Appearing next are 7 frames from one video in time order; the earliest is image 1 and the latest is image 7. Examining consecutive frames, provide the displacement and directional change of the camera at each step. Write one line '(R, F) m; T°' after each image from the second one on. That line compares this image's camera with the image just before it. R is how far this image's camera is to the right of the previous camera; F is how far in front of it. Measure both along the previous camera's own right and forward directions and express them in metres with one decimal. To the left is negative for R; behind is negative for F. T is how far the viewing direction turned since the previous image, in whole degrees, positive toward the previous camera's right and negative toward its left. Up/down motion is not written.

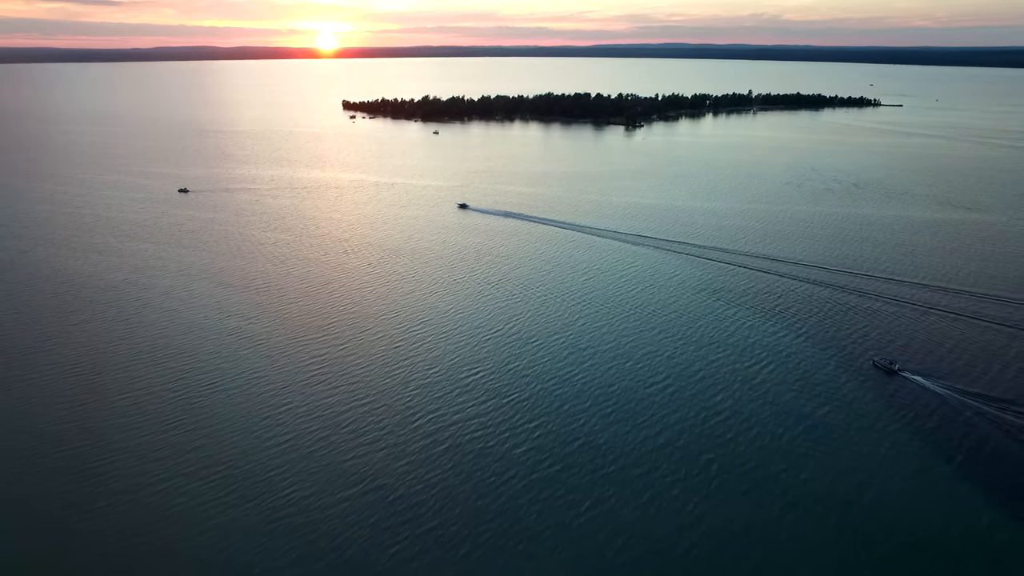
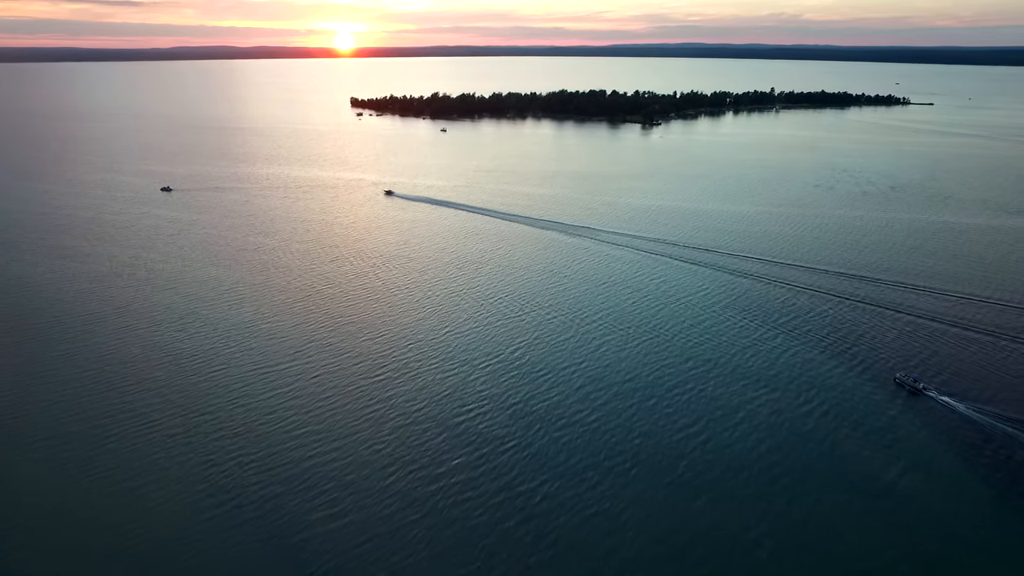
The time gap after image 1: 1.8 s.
(+0.3, +1.9) m; -1°
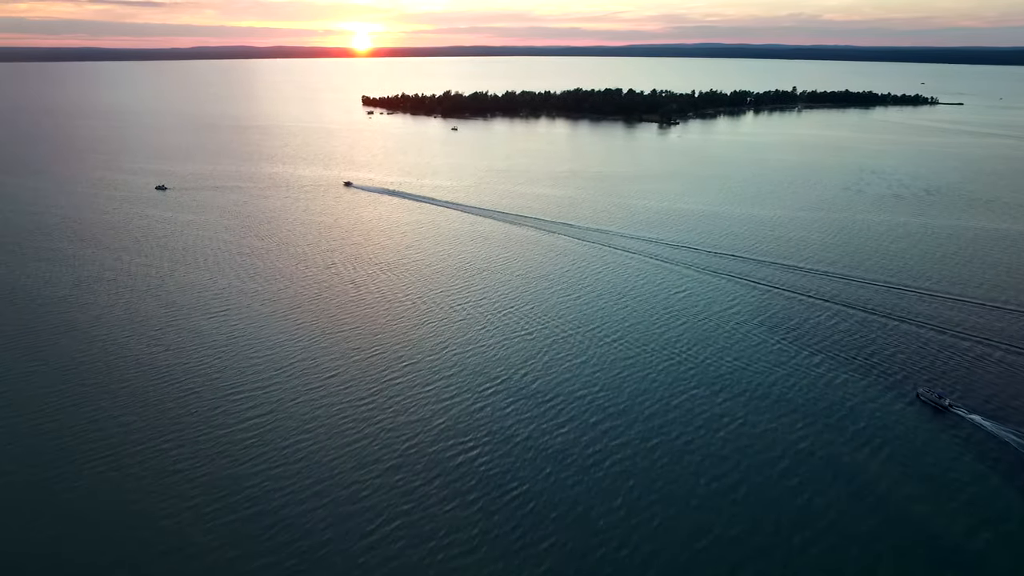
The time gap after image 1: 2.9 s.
(+0.1, +1.2) m; -1°
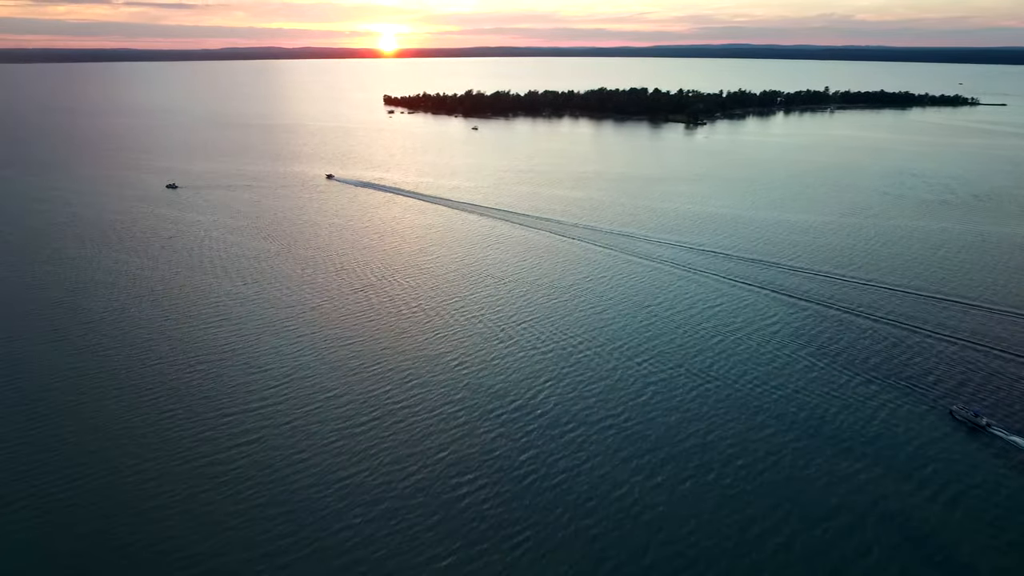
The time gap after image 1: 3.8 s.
(+0.1, +1.0) m; -2°
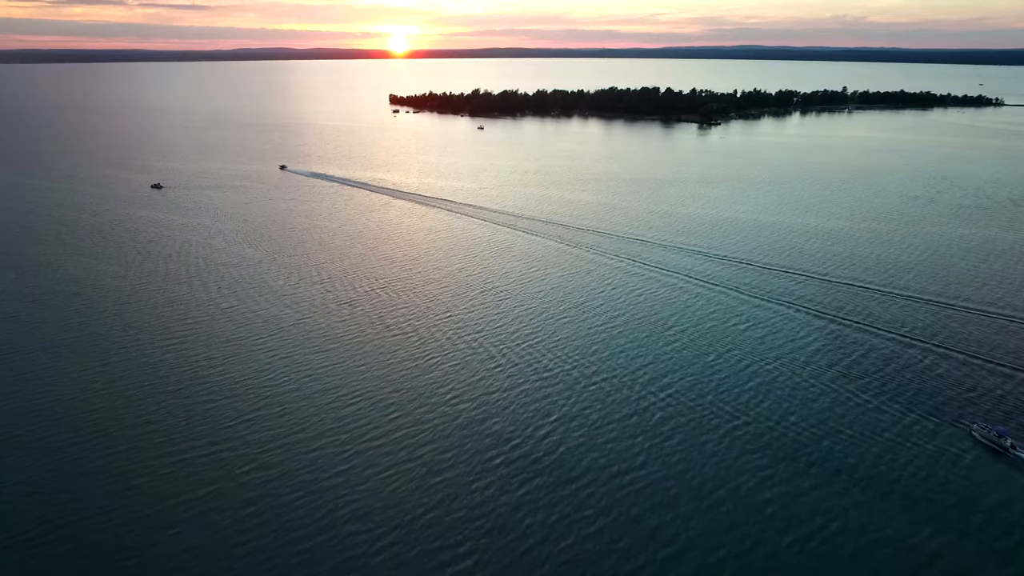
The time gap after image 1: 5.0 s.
(+0.1, +1.3) m; -1°
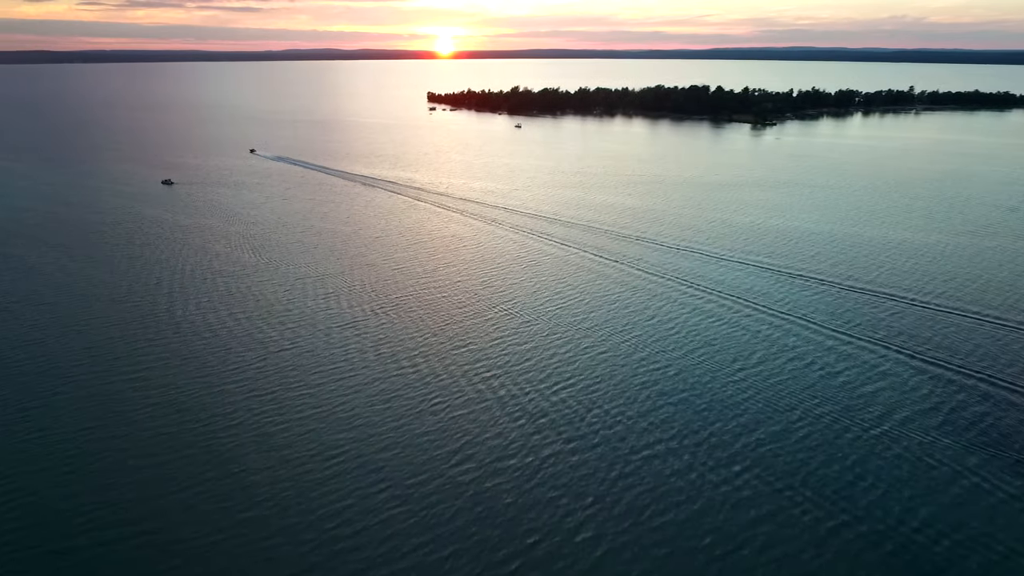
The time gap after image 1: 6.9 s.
(+0.1, +2.1) m; -3°
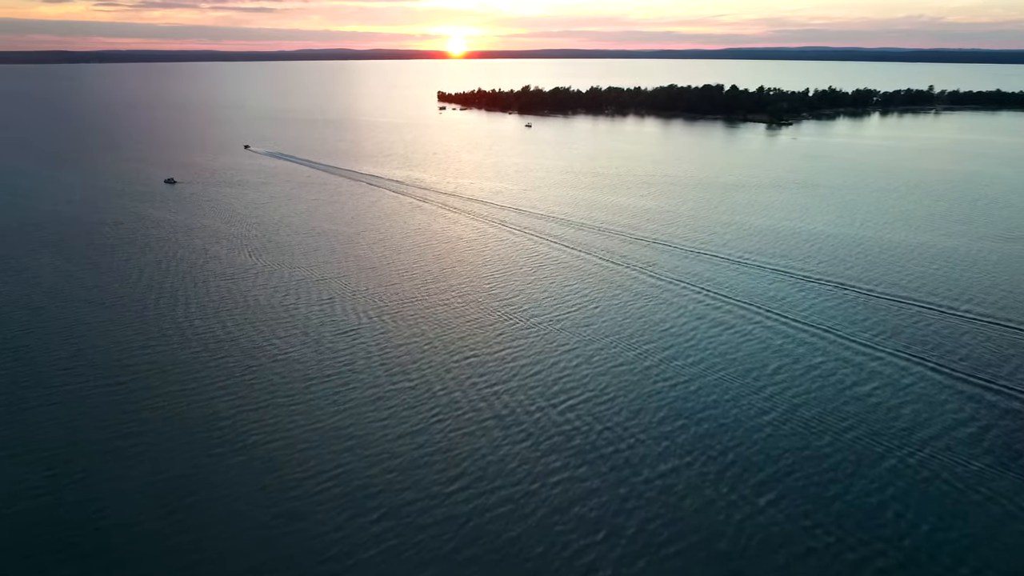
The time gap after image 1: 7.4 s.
(0.0, +0.6) m; -1°
